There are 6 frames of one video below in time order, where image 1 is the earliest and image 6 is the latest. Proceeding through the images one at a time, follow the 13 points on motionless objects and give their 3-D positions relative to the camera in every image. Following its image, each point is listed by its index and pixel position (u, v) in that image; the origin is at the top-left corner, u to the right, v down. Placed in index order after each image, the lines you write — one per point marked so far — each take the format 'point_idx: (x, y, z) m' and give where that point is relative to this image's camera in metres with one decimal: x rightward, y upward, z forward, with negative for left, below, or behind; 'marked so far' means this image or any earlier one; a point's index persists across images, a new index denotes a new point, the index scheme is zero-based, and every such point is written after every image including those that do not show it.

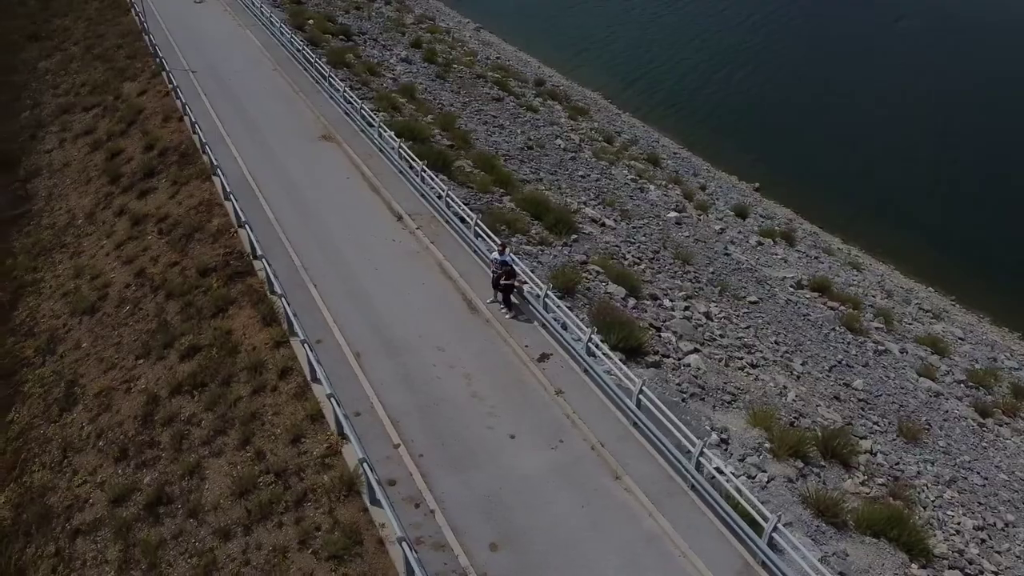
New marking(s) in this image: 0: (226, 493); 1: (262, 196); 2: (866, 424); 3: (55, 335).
0: (-4.5, -3.2, +12.7) m
1: (-6.2, +2.3, +19.8) m
2: (+8.3, -3.2, +18.9) m
3: (-10.3, -1.1, +18.2) m
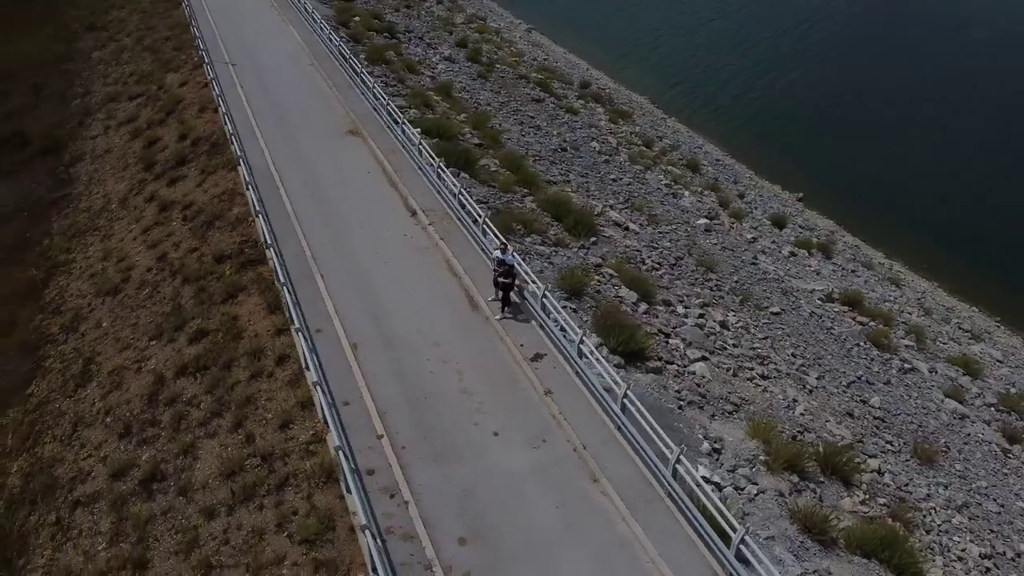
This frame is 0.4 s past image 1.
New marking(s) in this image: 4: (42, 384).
0: (-4.8, -3.0, +13.1) m
1: (-5.8, +2.5, +20.3) m
2: (+8.4, -3.5, +18.4) m
3: (-10.2, -0.6, +19.0) m
4: (-10.1, -2.1, +17.3) m
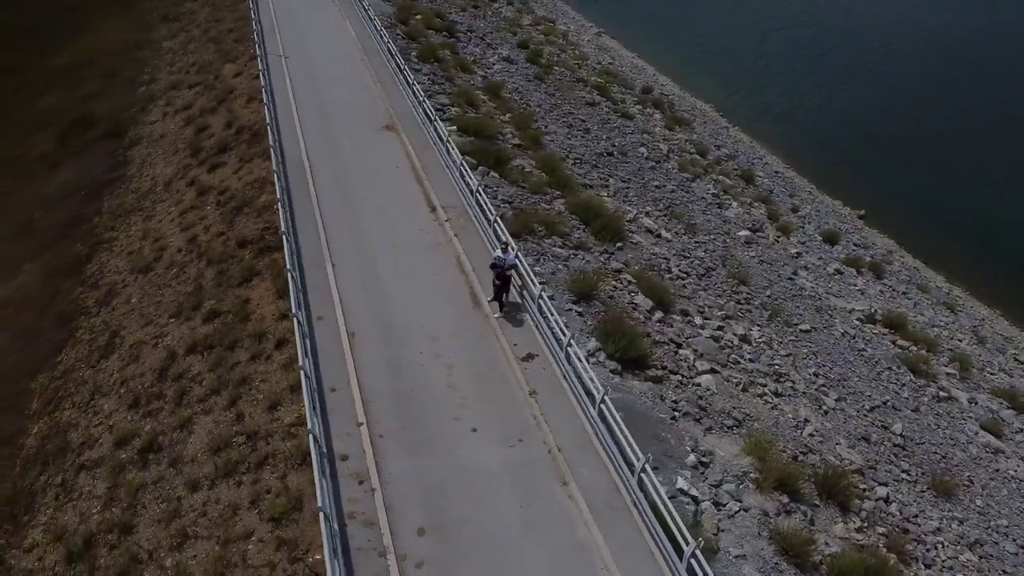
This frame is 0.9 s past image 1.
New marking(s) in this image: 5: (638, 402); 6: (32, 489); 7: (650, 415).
0: (-5.2, -2.7, +13.6) m
1: (-5.2, +2.9, +20.8) m
2: (+8.4, -4.0, +17.7) m
3: (-9.9, 0.0, +19.9) m
4: (-10.0, -1.5, +18.3) m
5: (+2.3, -2.1, +14.9) m
6: (-8.8, -3.7, +14.9) m
7: (+2.5, -2.3, +14.7) m
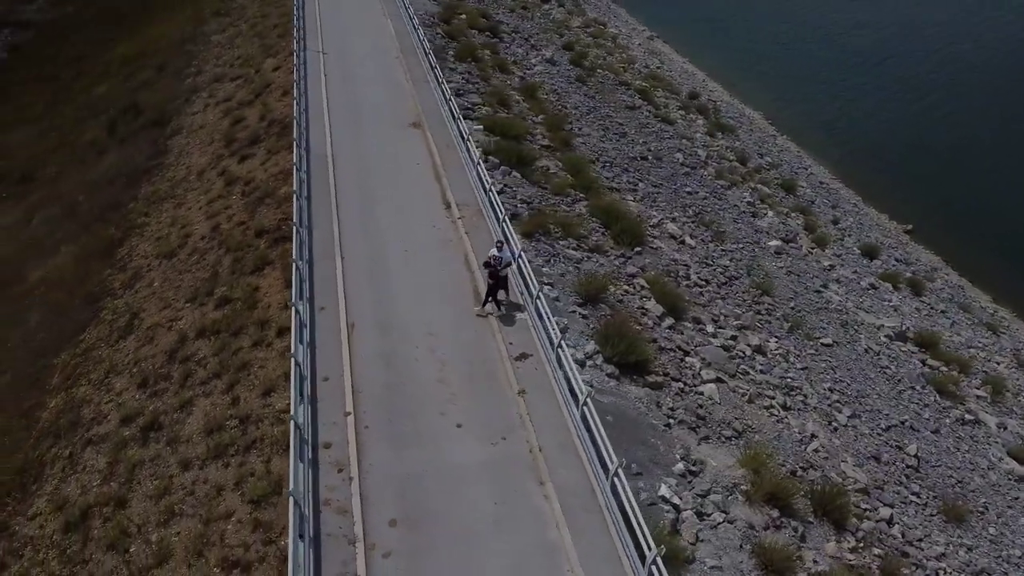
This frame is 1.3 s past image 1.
0: (-5.4, -2.4, +14.0) m
1: (-4.7, +3.1, +21.2) m
2: (+8.3, -4.4, +17.3) m
3: (-9.5, +0.4, +20.6) m
4: (-9.8, -1.1, +19.0) m
5: (+2.2, -2.2, +14.8) m
6: (-9.0, -3.3, +15.5) m
7: (+2.4, -2.4, +14.6) m
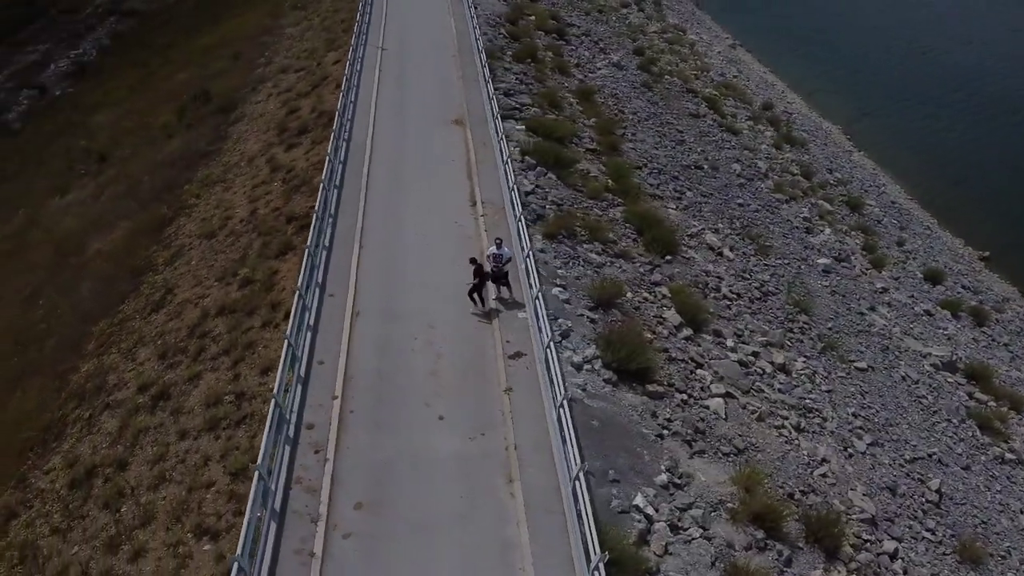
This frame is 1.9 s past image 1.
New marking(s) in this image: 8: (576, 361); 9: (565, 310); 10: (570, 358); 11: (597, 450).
0: (-5.6, -2.0, +14.6) m
1: (-3.9, +3.4, +21.7) m
2: (+8.2, -4.9, +16.5) m
3: (-8.9, +1.0, +21.6) m
4: (-9.4, -0.4, +20.0) m
5: (+2.0, -2.3, +14.7) m
6: (-9.1, -2.7, +16.5) m
7: (+2.1, -2.5, +14.4) m
8: (+1.2, -1.4, +15.3) m
9: (+1.1, -0.5, +16.9) m
10: (+1.1, -1.3, +15.4) m
11: (+1.4, -2.7, +13.4) m
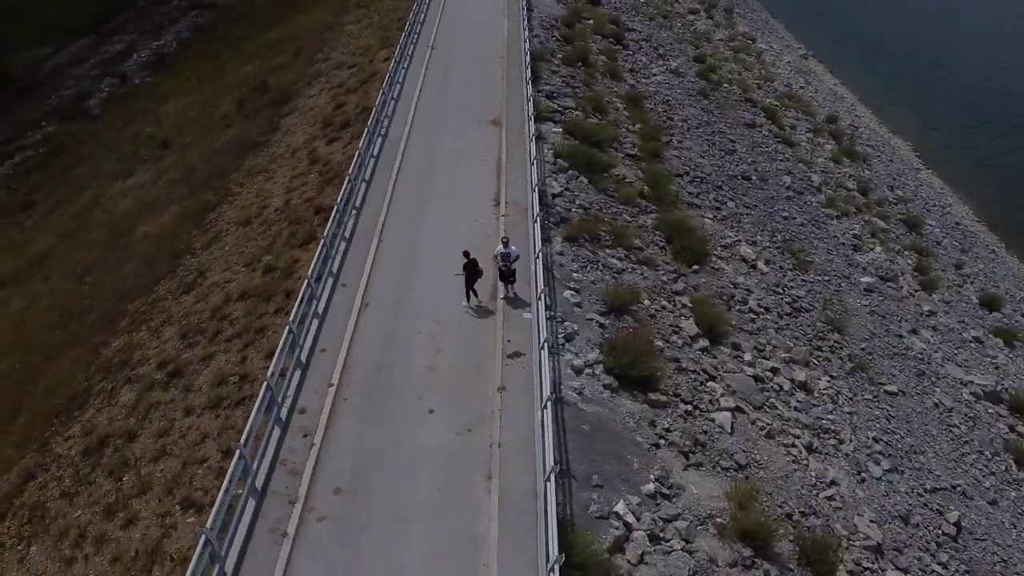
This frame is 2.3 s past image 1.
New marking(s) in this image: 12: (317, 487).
0: (-5.7, -1.7, +15.1) m
1: (-3.0, +3.5, +22.1) m
2: (+8.1, -5.3, +15.9) m
3: (-8.2, +1.4, +22.4) m
4: (-8.9, +0.1, +20.9) m
5: (+1.9, -2.4, +14.6) m
6: (-9.0, -2.2, +17.3) m
7: (+2.0, -2.6, +14.3) m
8: (+1.2, -1.5, +15.3) m
9: (+1.3, -0.5, +16.9) m
10: (+1.1, -1.4, +15.4) m
11: (+1.2, -2.8, +13.4) m
12: (-2.9, -3.0, +12.1) m
